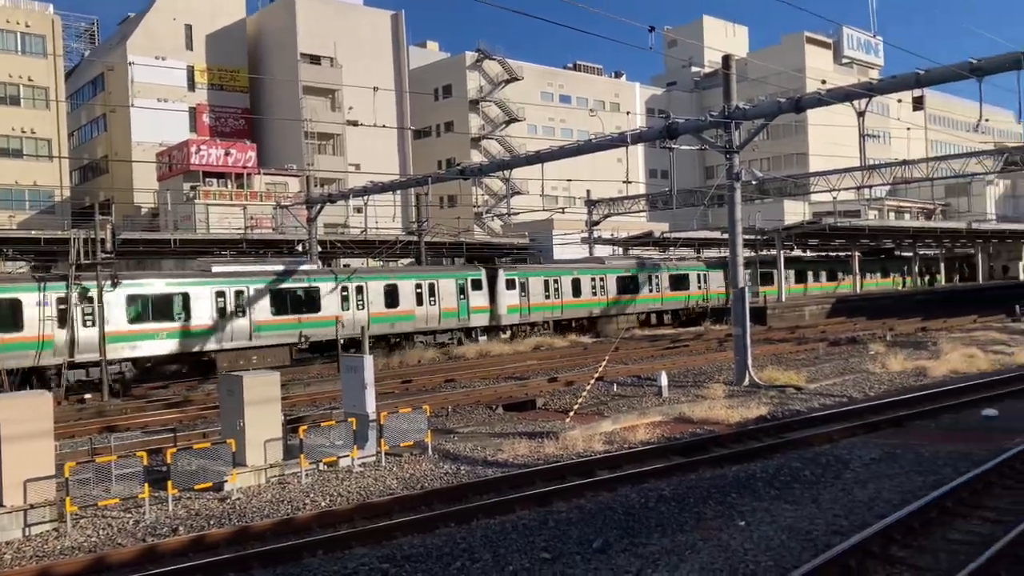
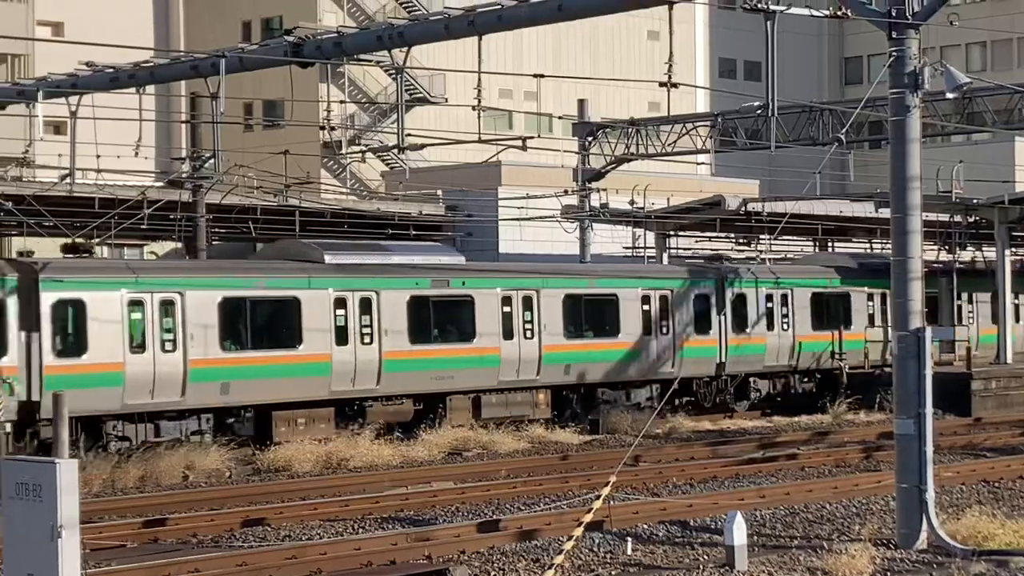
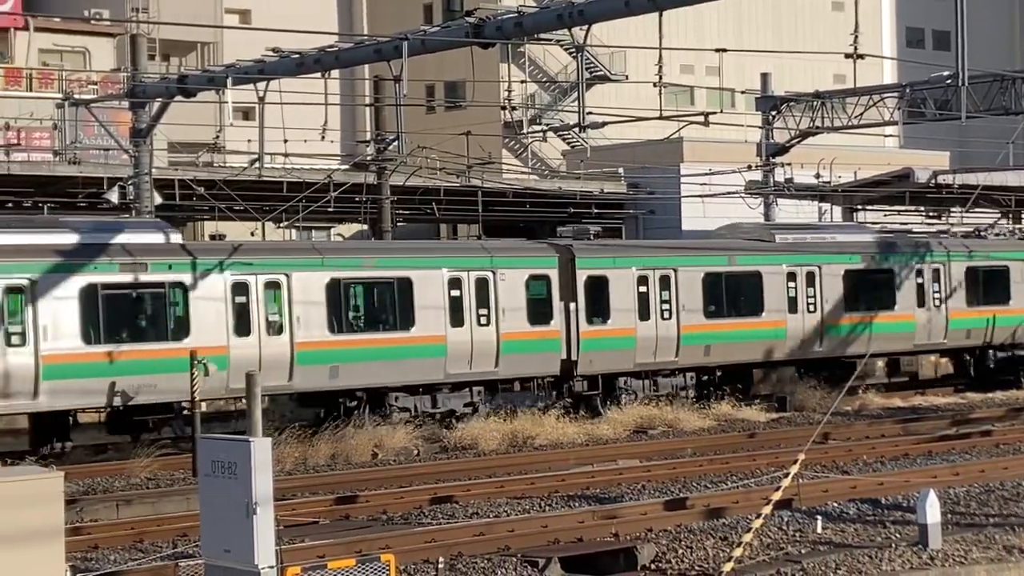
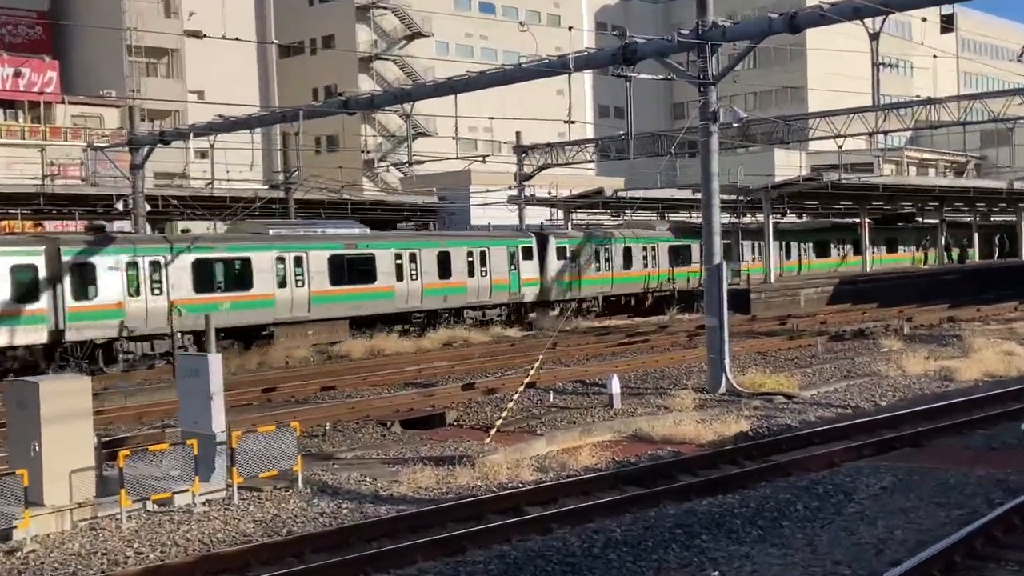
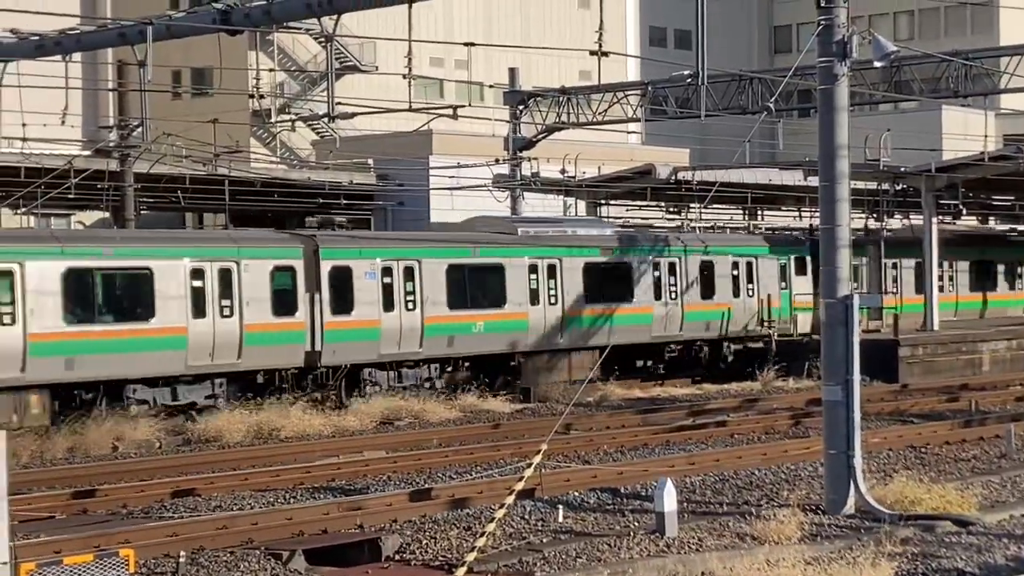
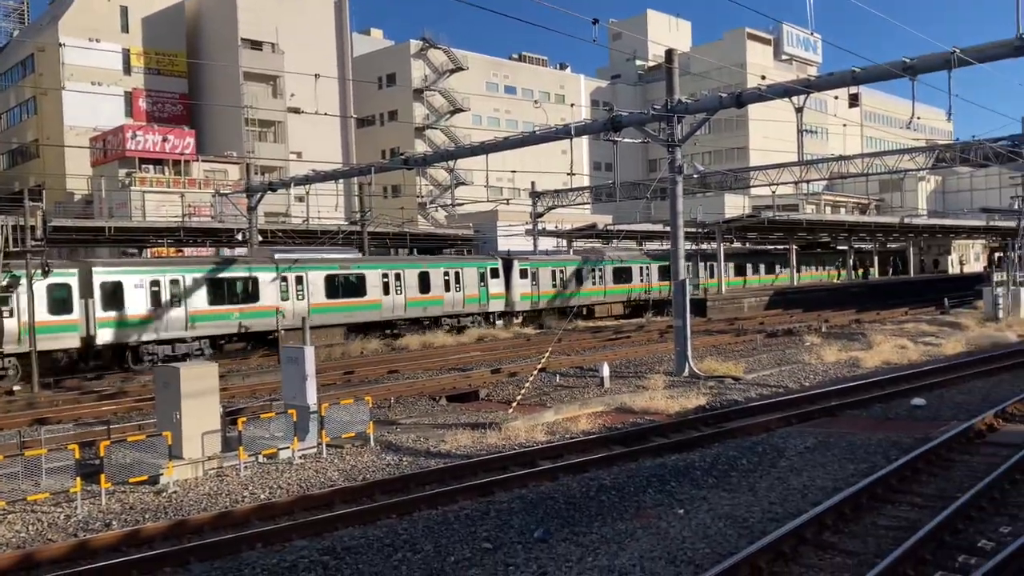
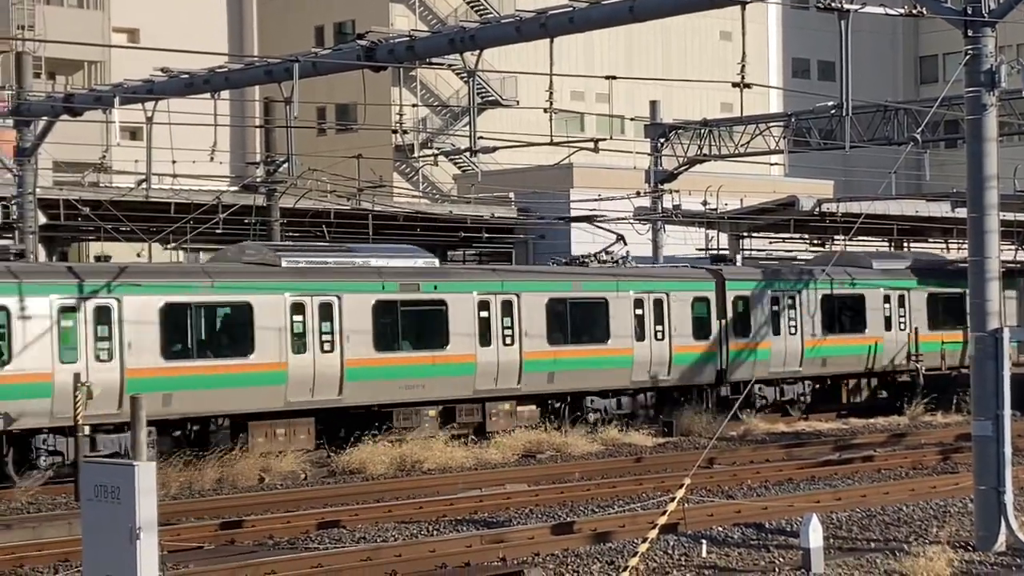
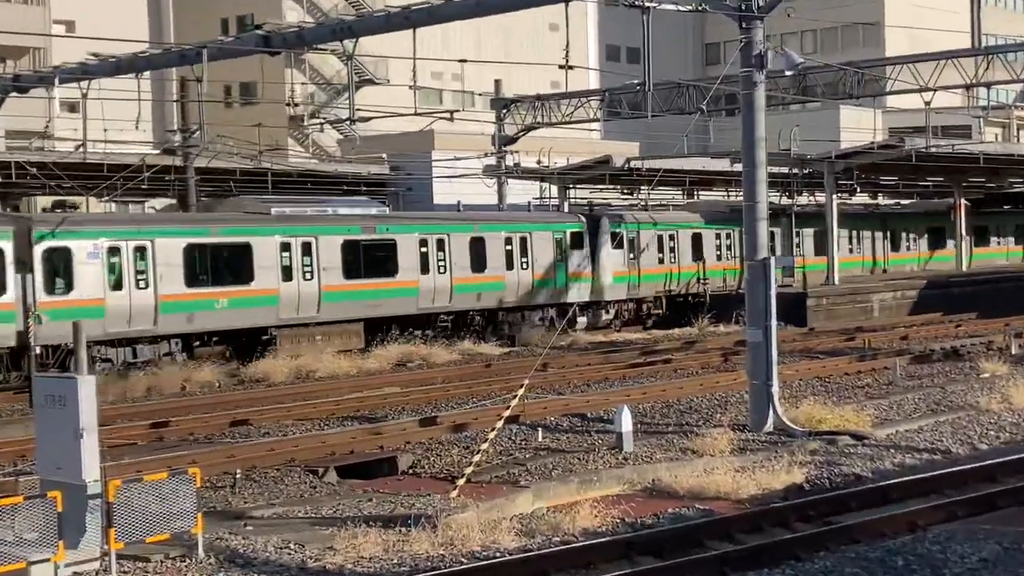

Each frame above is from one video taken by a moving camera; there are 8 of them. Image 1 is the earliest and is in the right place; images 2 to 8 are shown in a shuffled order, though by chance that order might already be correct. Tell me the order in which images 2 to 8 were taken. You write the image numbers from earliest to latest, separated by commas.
6, 4, 8, 5, 2, 7, 3
